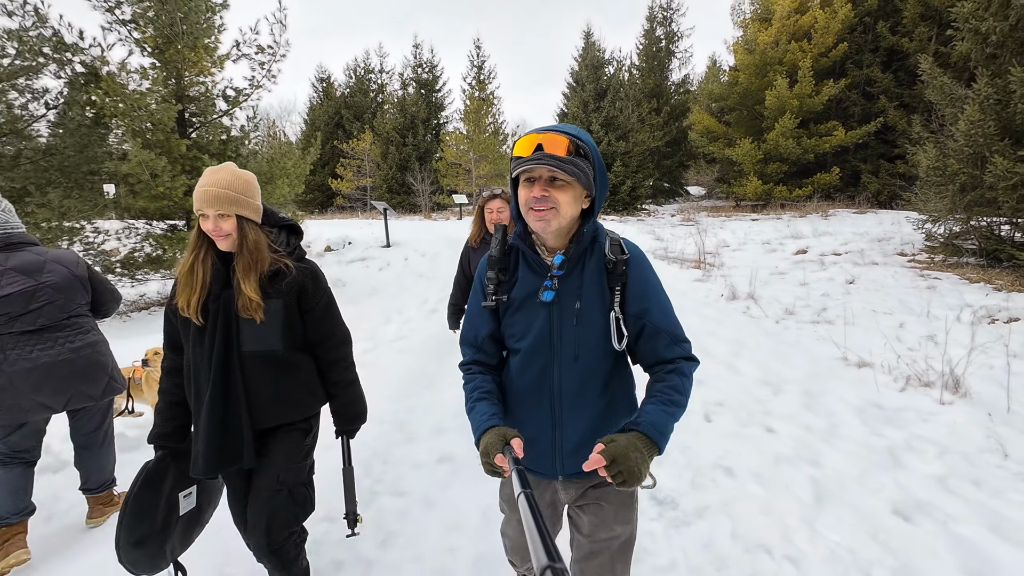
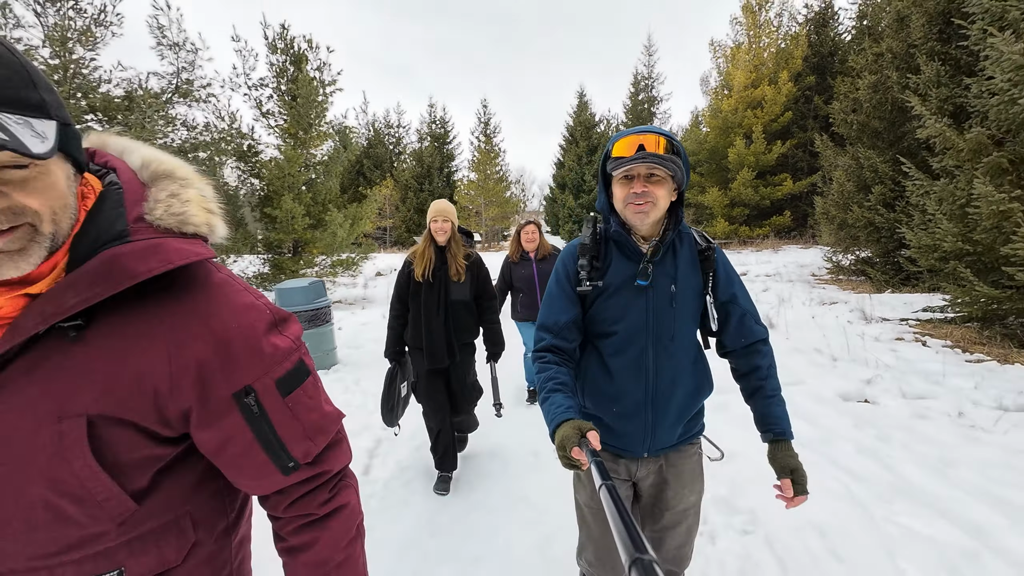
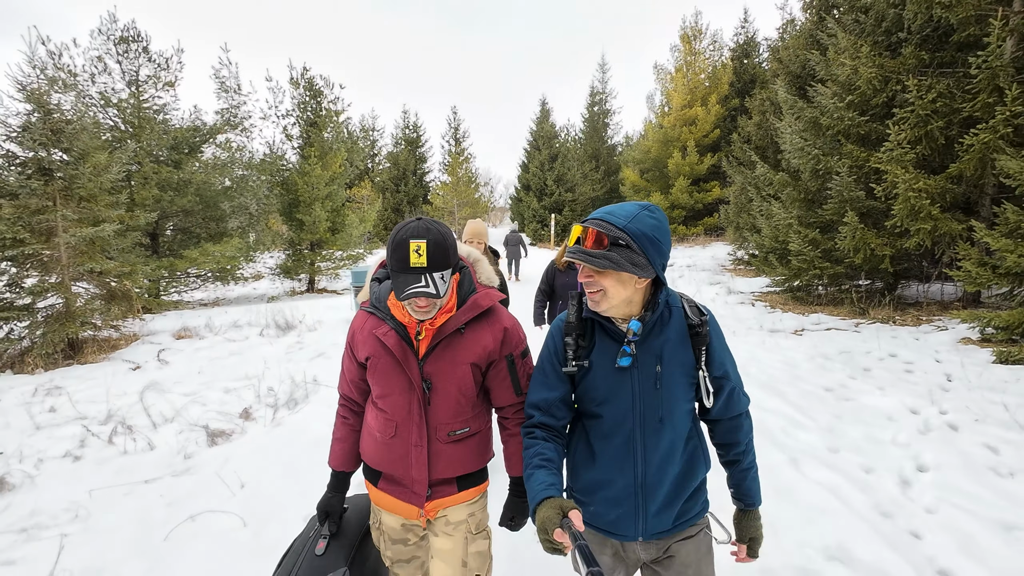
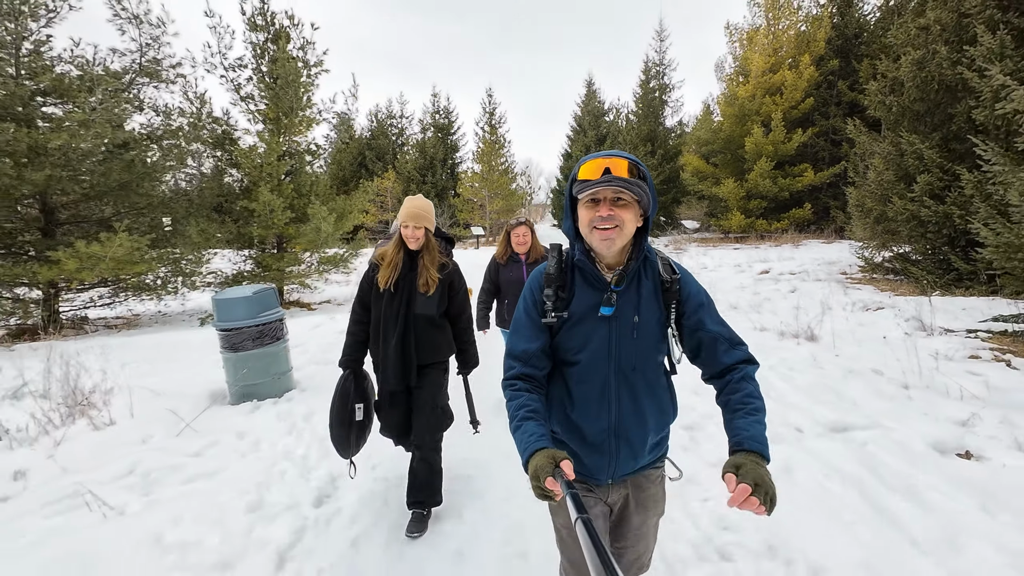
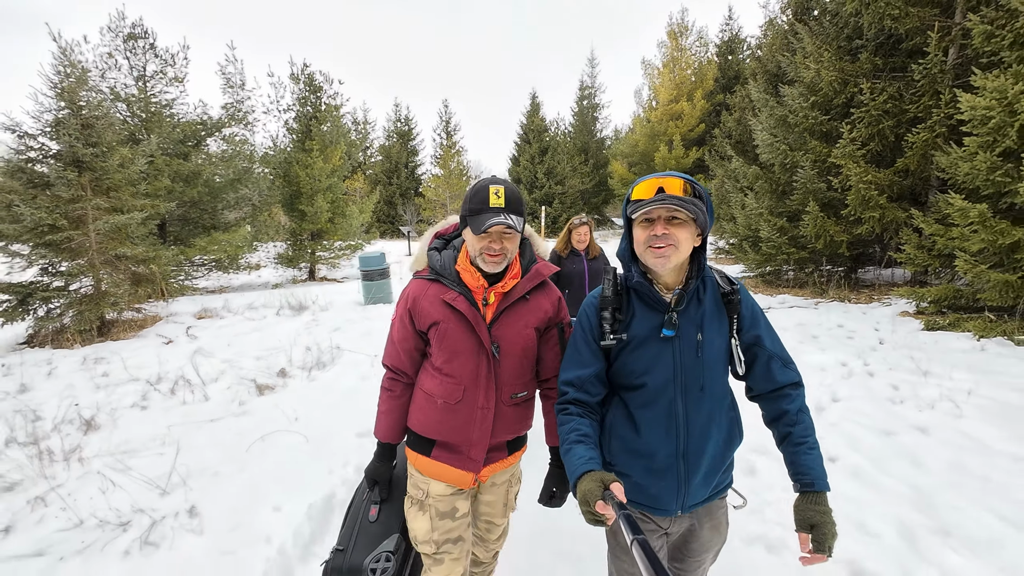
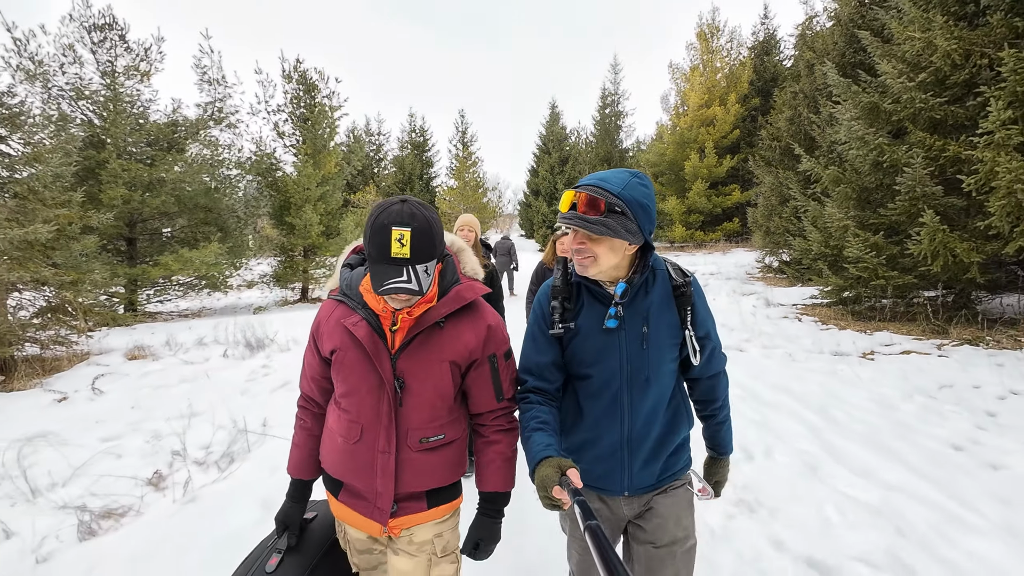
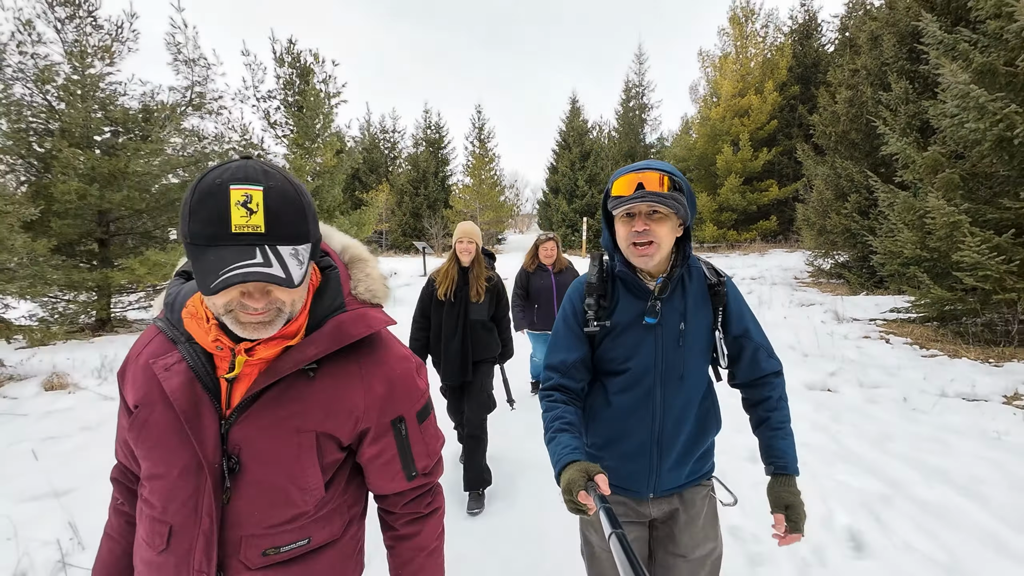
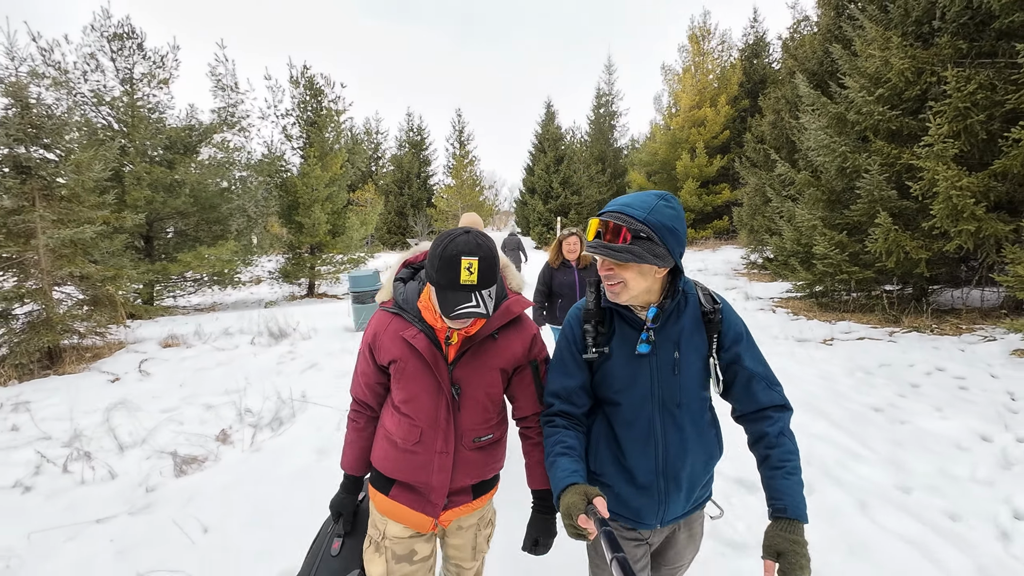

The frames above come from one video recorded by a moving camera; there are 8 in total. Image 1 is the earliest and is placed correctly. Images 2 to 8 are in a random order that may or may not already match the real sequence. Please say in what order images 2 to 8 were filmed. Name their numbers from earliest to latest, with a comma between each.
4, 2, 7, 6, 8, 3, 5
